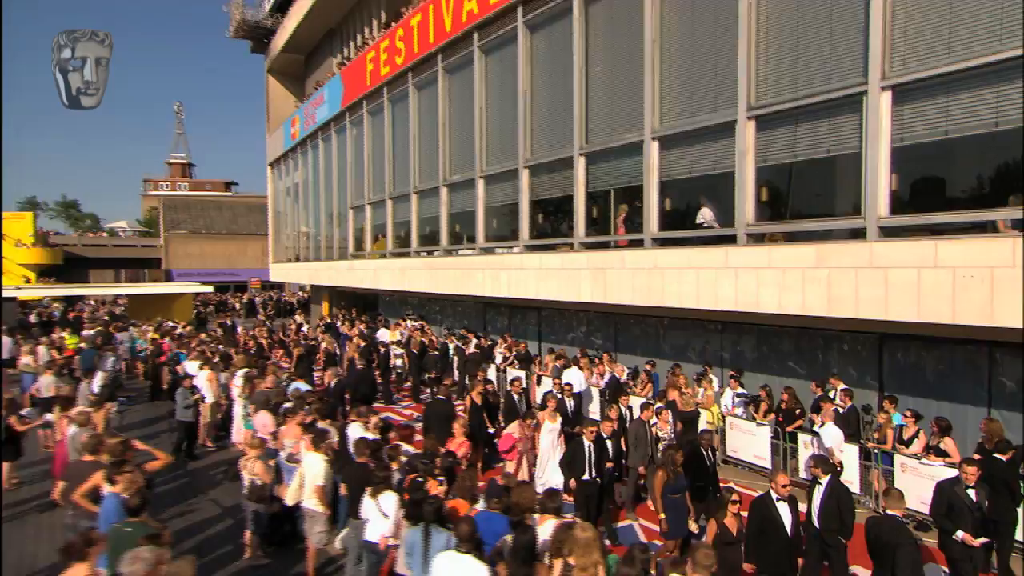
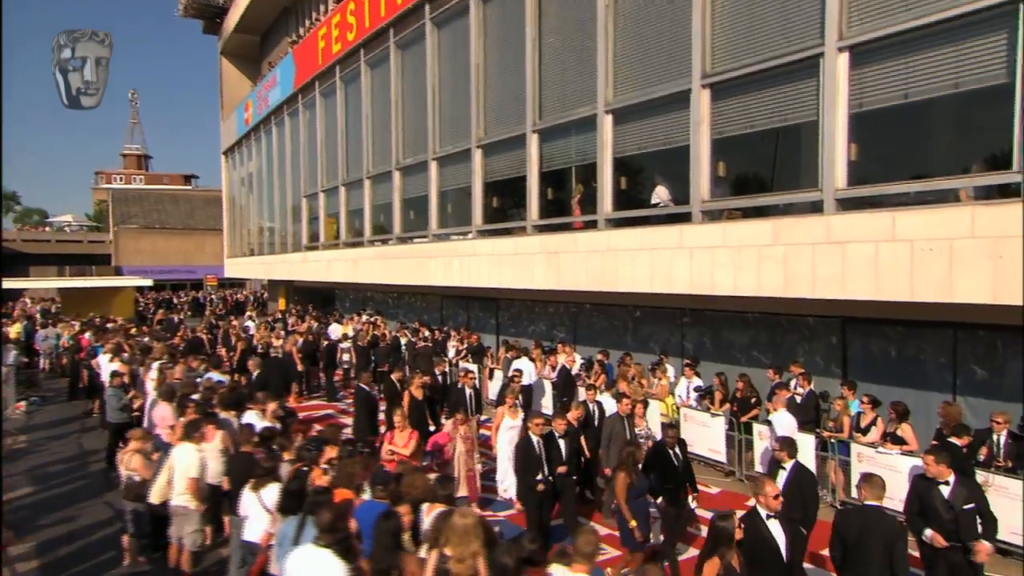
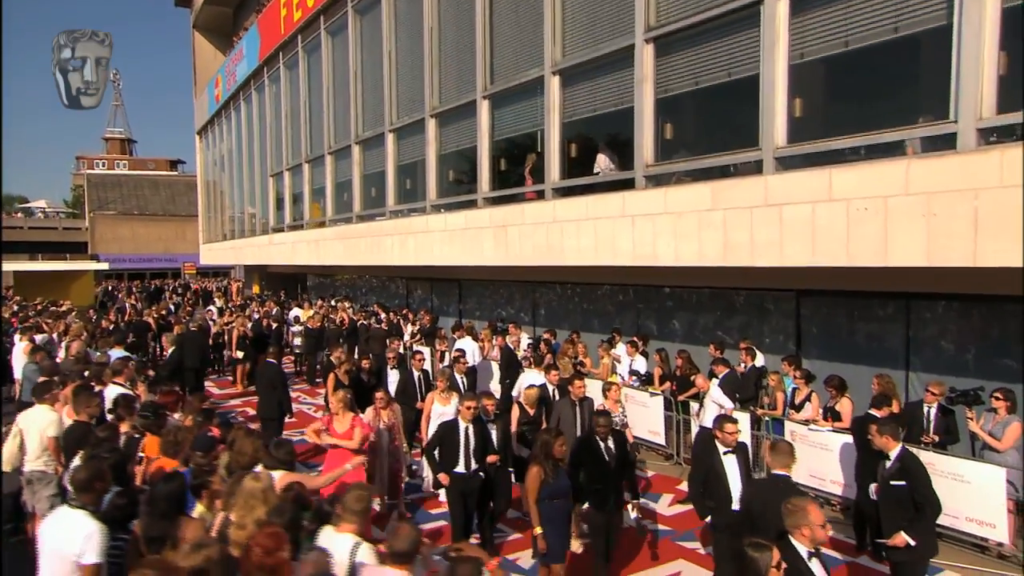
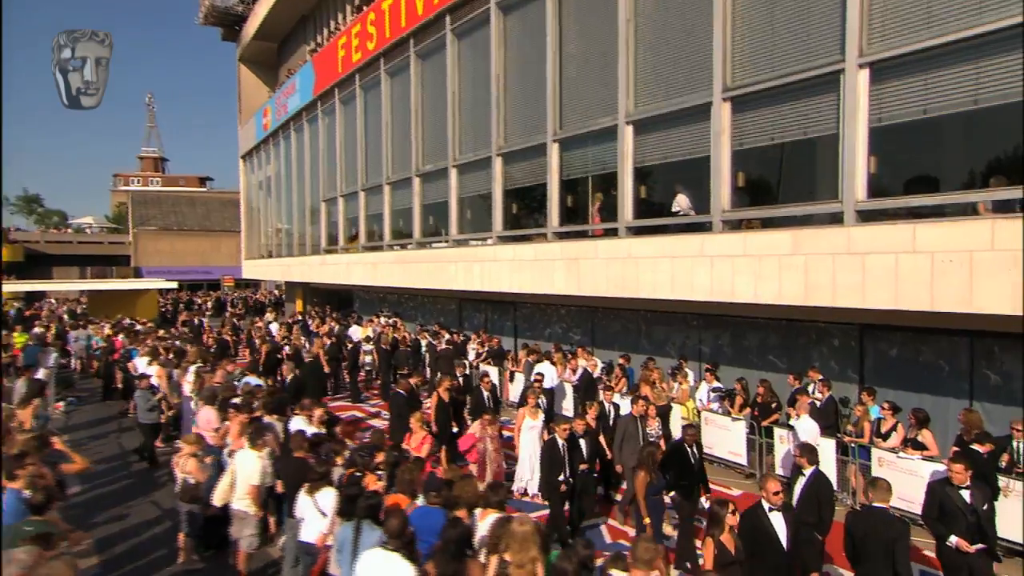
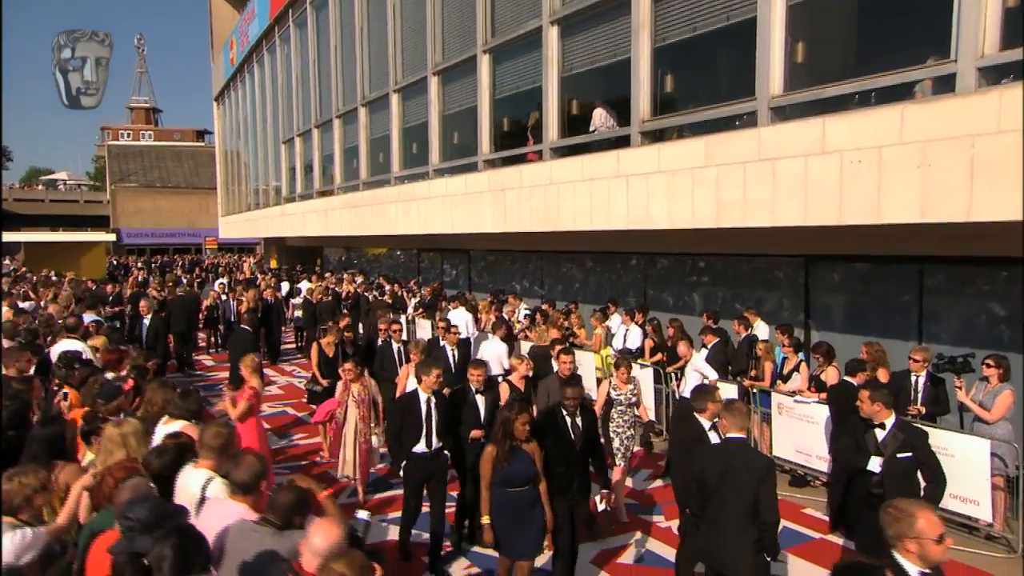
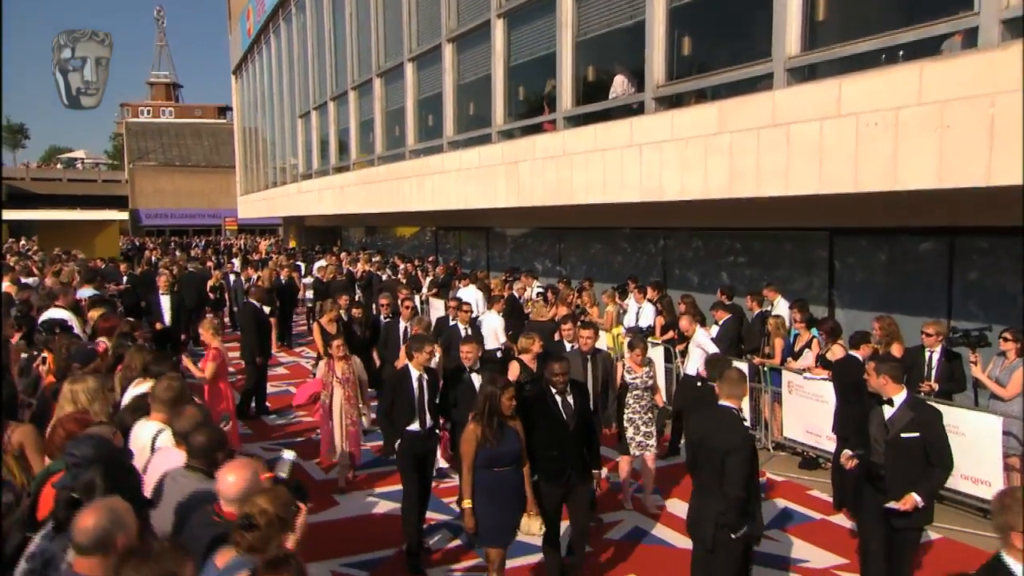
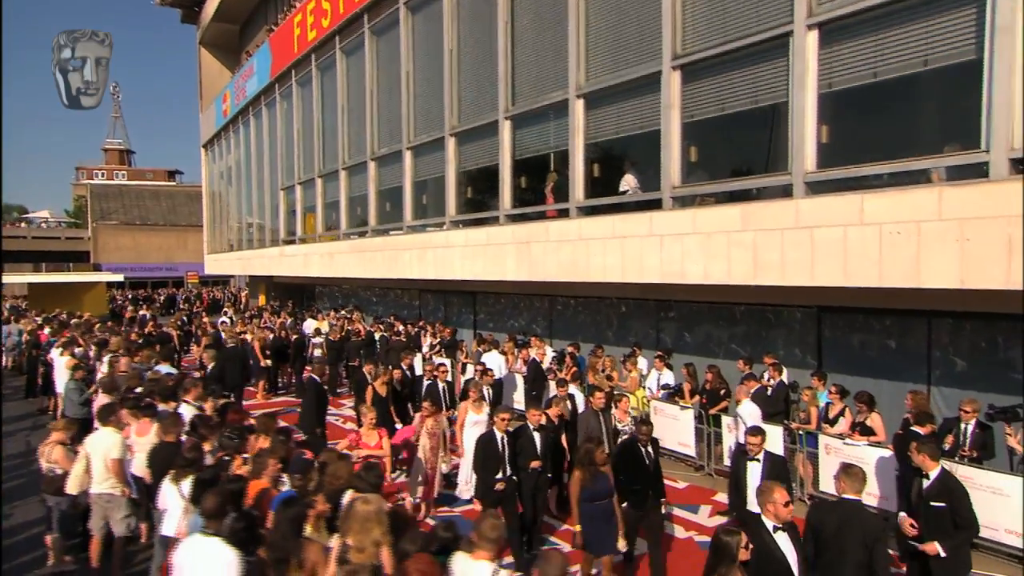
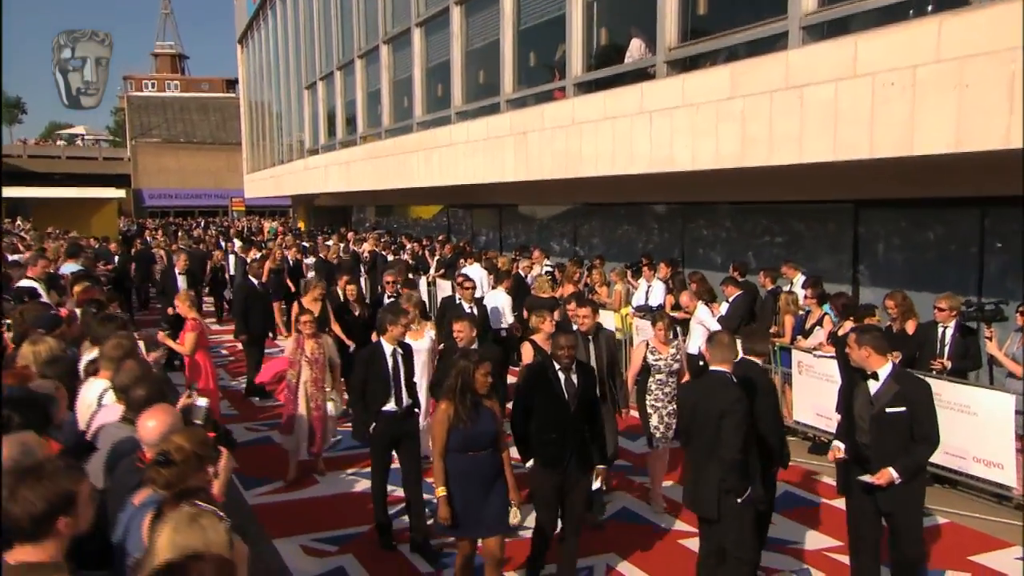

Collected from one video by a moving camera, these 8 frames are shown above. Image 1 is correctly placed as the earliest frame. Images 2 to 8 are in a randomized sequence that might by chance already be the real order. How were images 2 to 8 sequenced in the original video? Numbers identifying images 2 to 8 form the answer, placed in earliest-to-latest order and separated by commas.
4, 2, 7, 3, 5, 6, 8
